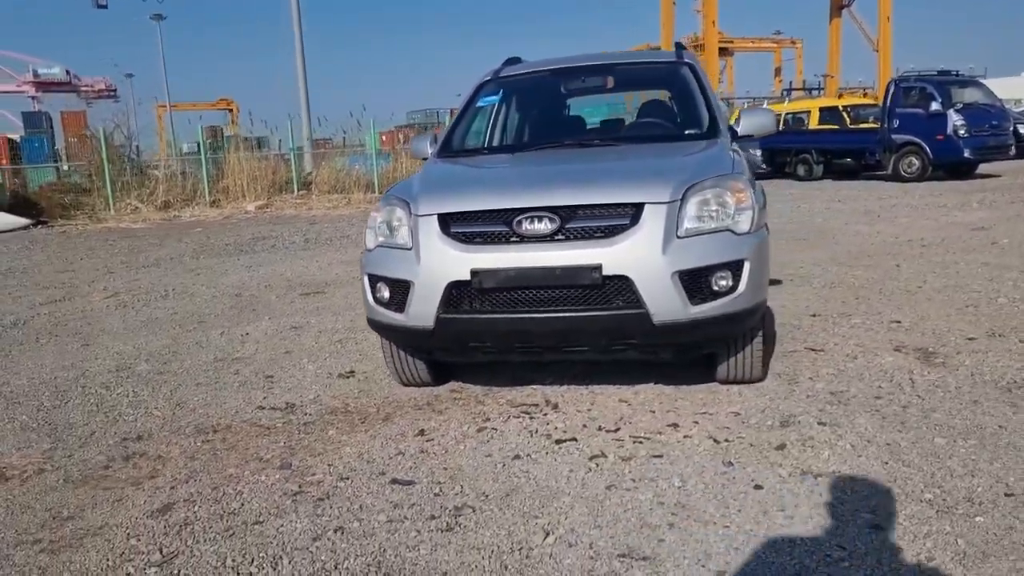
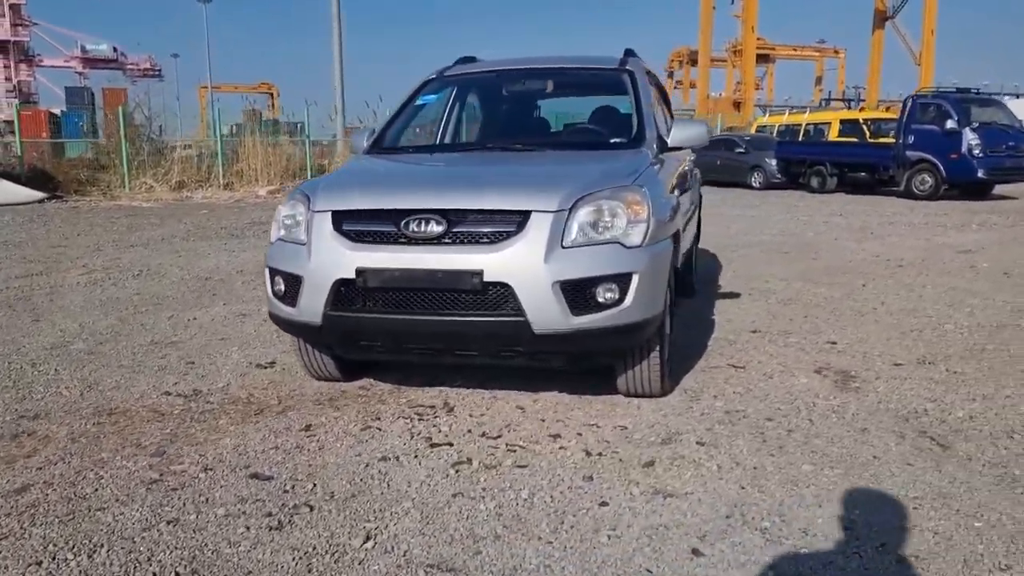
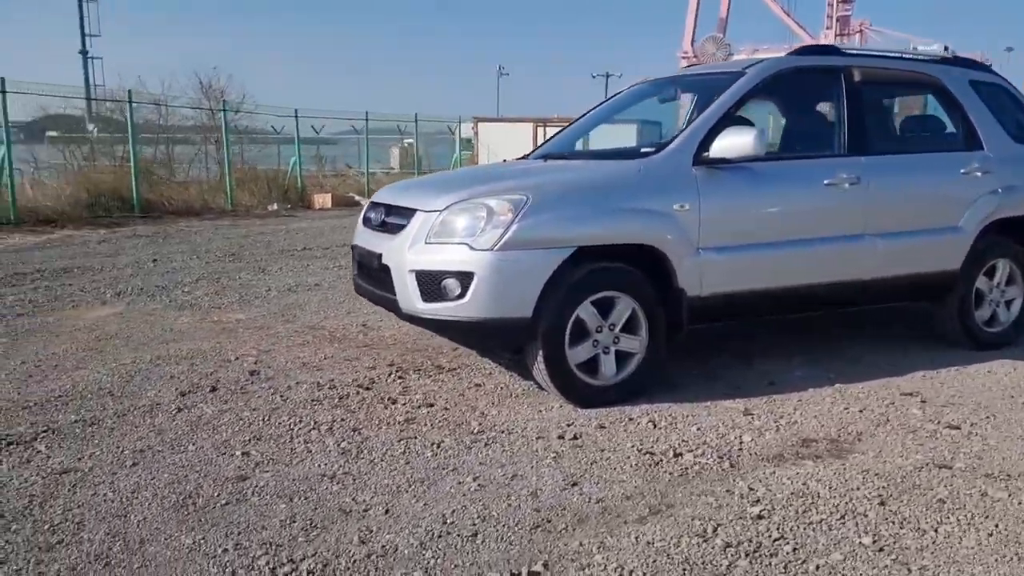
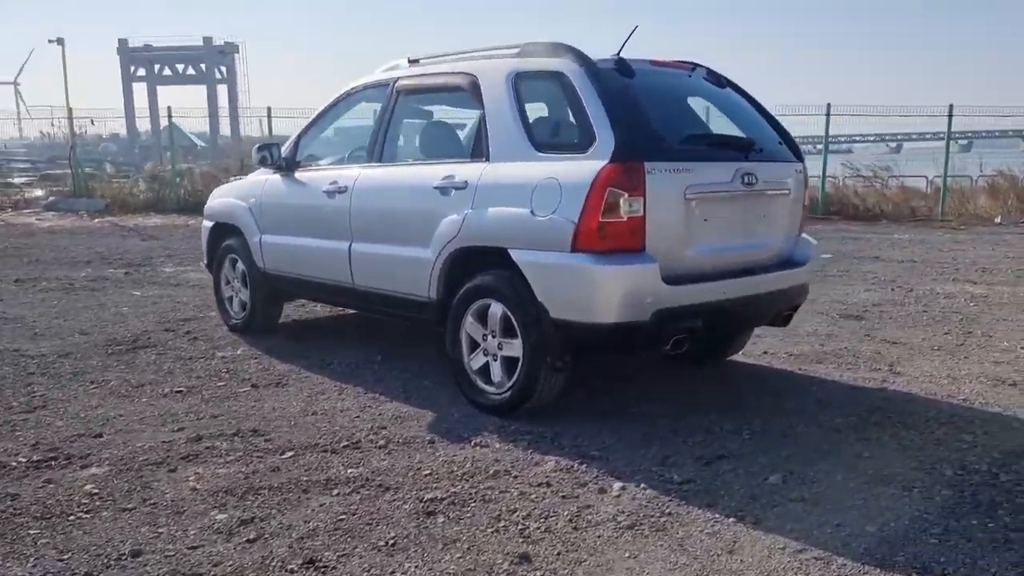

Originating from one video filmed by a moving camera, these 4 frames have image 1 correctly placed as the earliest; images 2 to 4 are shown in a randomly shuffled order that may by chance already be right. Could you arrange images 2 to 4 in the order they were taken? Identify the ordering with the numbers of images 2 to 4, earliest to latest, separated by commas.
2, 3, 4
